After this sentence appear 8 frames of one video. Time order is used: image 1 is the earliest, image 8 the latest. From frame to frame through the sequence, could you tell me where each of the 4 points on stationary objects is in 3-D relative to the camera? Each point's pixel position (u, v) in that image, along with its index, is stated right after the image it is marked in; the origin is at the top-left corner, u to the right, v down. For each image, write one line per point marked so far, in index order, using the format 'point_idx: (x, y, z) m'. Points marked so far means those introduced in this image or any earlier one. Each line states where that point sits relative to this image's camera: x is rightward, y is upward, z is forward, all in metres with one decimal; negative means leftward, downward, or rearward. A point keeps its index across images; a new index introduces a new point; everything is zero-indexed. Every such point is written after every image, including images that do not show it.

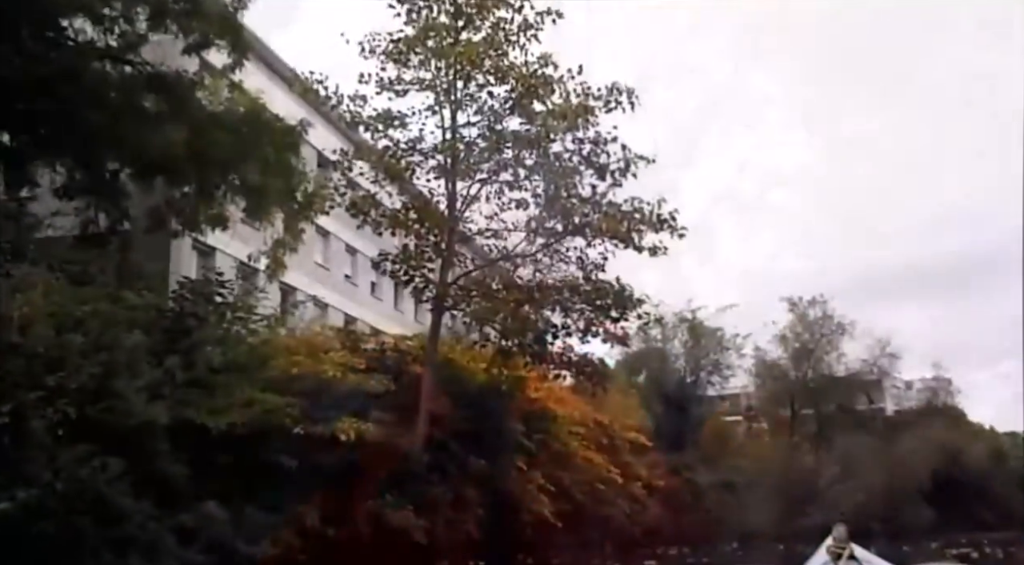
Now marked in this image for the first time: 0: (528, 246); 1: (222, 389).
0: (+0.3, +0.7, +18.1) m
1: (-3.9, -1.4, +13.2) m
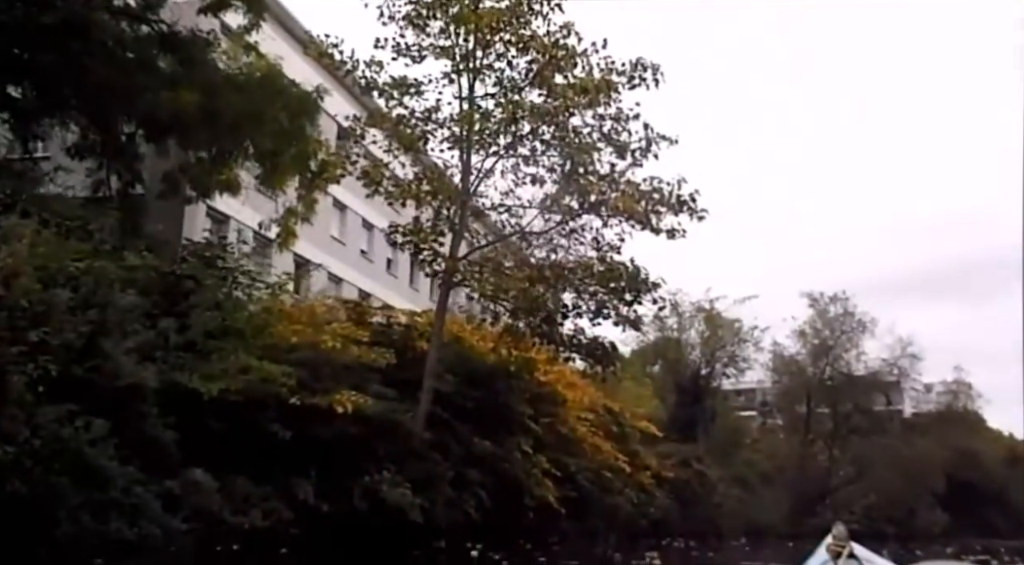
0: (+0.5, +1.1, +17.6) m
1: (-3.8, -0.9, +12.8) m
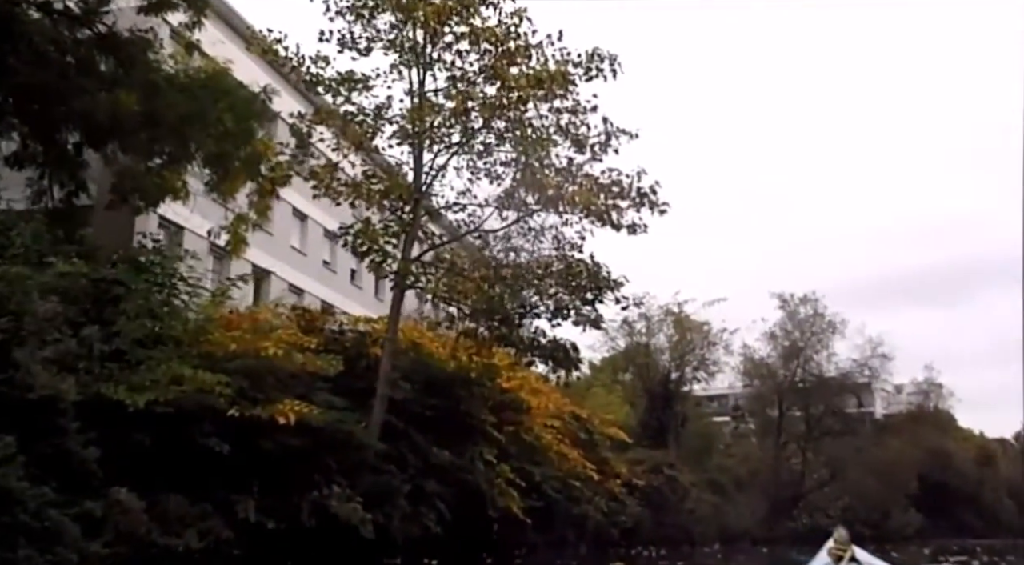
0: (-0.2, +1.1, +16.8) m
1: (-4.4, -1.0, +11.9) m
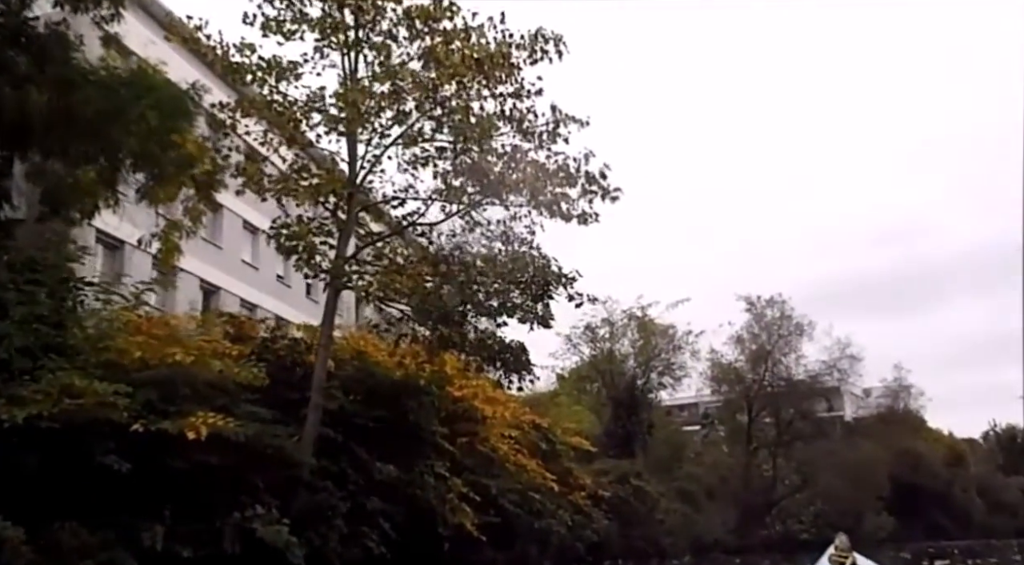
0: (-1.1, +1.1, +15.7) m
1: (-5.1, -1.0, +10.6) m
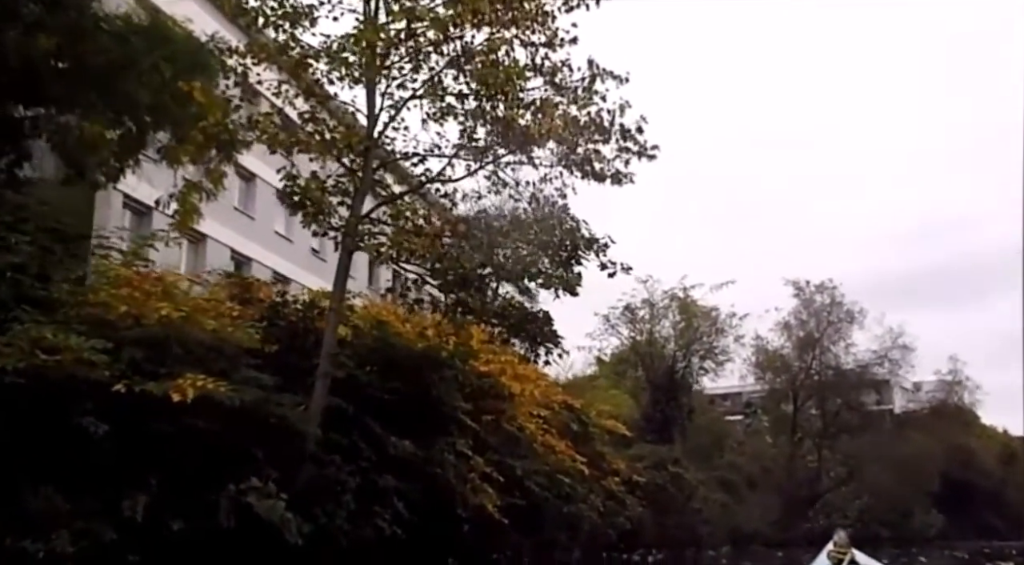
0: (-0.7, +1.6, +14.6) m
1: (-5.0, -0.4, +9.7) m
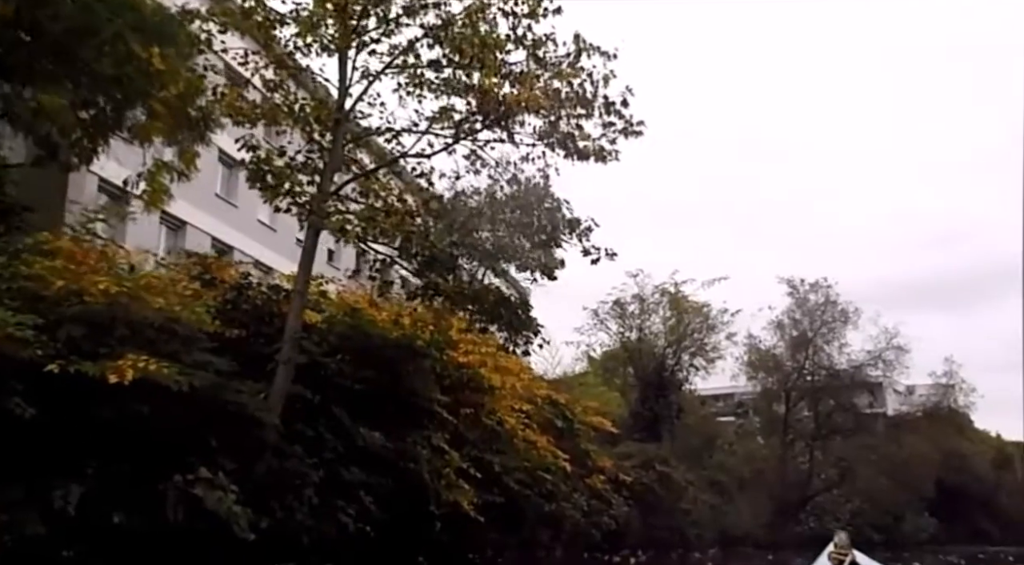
0: (-1.0, +1.8, +13.8) m
1: (-5.3, -0.2, +8.9) m
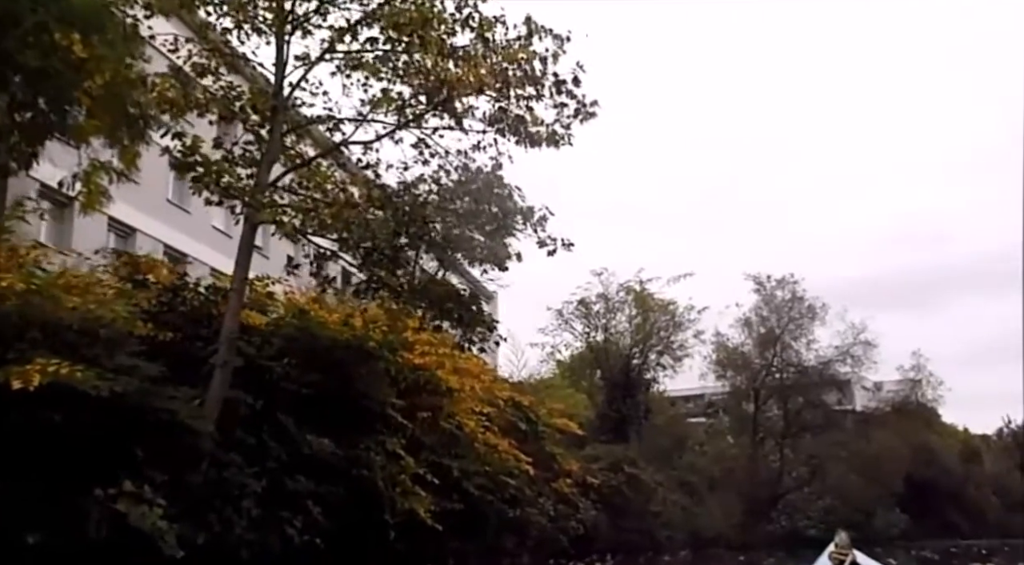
0: (-1.7, +1.9, +13.1) m
1: (-5.7, -0.2, +8.0) m
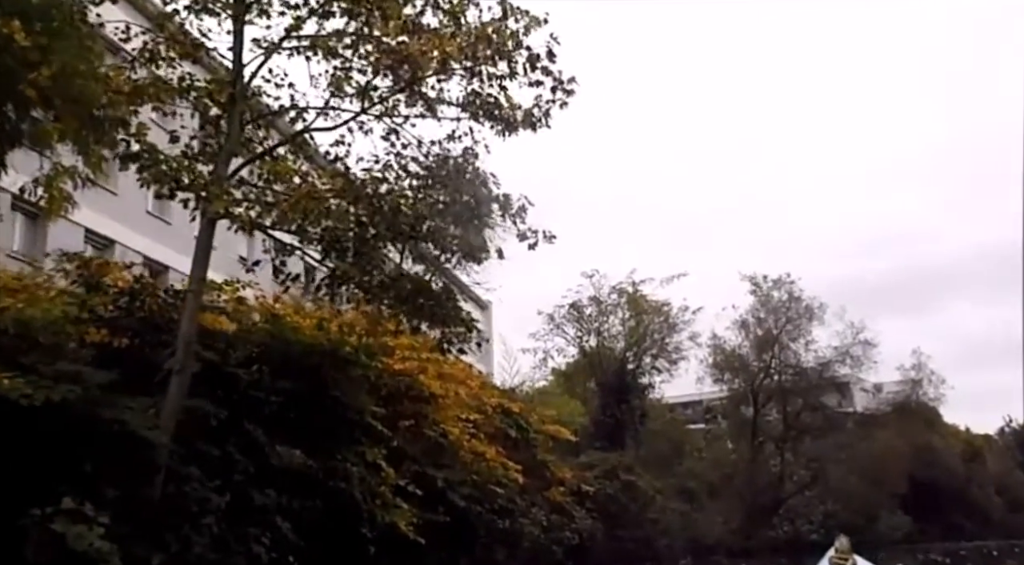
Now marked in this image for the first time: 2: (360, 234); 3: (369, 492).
0: (-2.0, +1.9, +12.3) m
1: (-6.0, -0.2, +7.2) m
2: (-1.8, +0.5, +11.9) m
3: (-2.0, -2.9, +13.4) m
